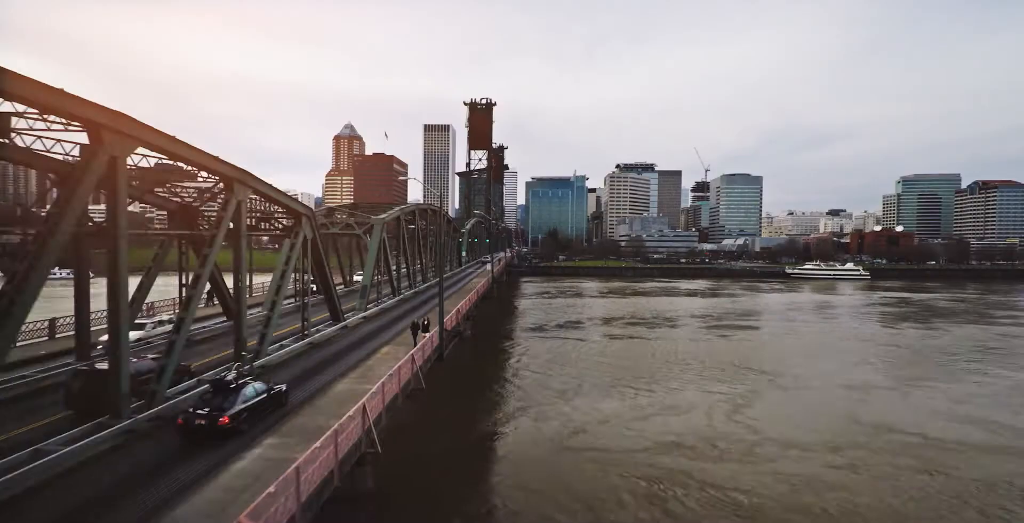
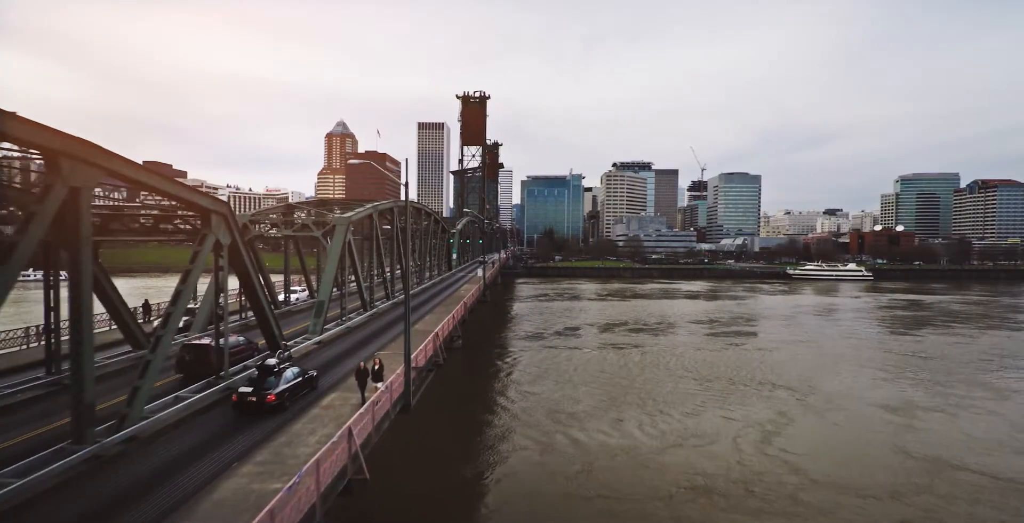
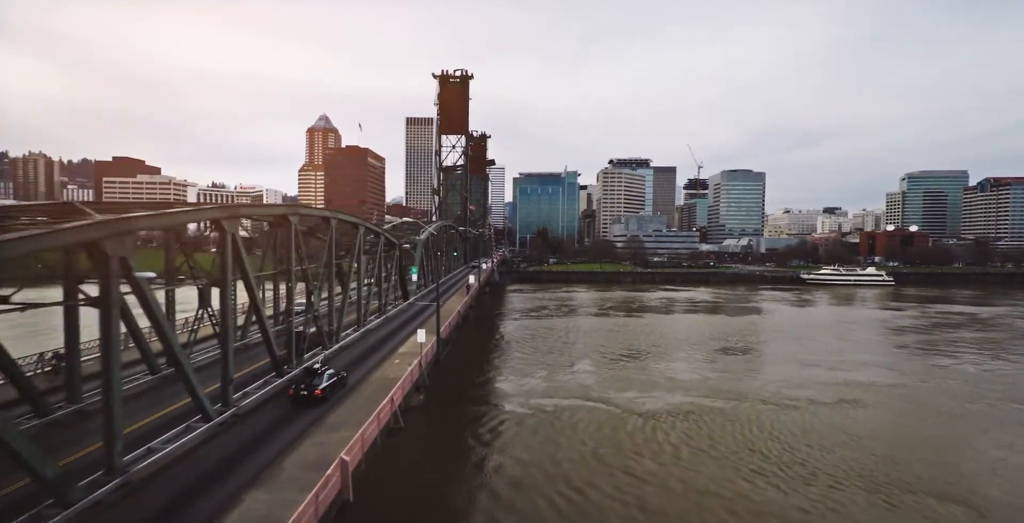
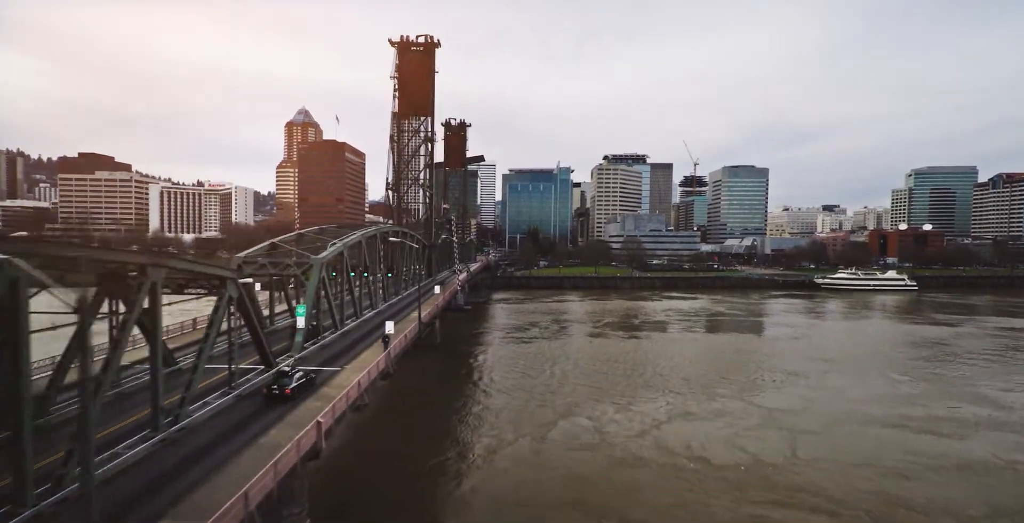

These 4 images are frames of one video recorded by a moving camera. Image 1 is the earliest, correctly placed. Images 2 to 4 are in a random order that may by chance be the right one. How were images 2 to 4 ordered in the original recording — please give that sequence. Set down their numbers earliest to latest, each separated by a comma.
2, 3, 4
